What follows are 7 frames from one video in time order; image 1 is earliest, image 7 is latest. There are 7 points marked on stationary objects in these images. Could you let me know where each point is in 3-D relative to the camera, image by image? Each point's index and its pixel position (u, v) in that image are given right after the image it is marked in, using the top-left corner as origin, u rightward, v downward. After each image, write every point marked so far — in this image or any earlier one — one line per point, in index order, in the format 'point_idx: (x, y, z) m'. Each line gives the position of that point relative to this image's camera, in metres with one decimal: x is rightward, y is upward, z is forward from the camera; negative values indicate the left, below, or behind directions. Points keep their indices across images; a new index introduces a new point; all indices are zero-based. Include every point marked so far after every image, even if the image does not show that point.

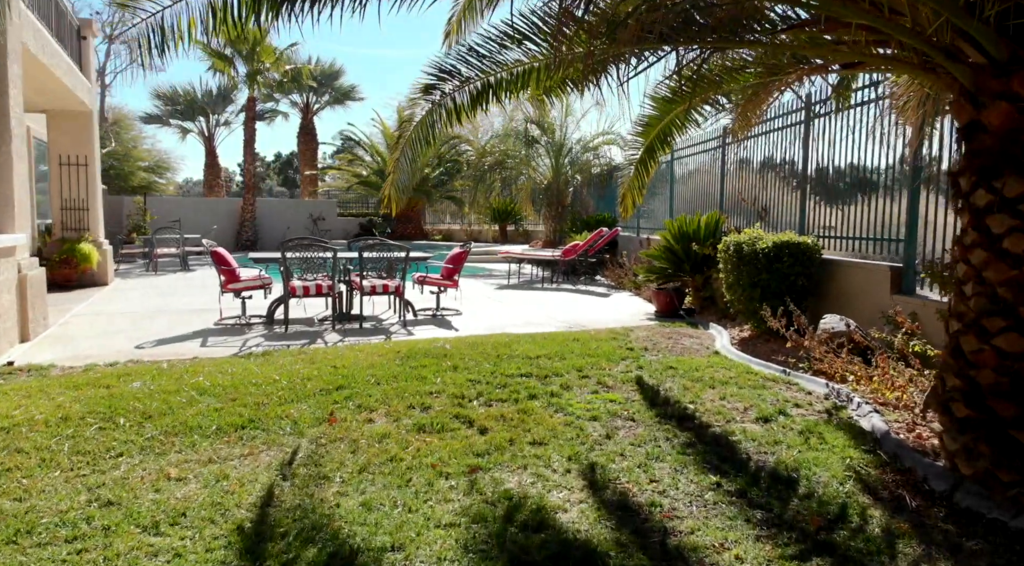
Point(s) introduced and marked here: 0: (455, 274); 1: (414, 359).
0: (-0.8, +0.1, +9.6) m
1: (-0.9, -0.7, +6.0) m
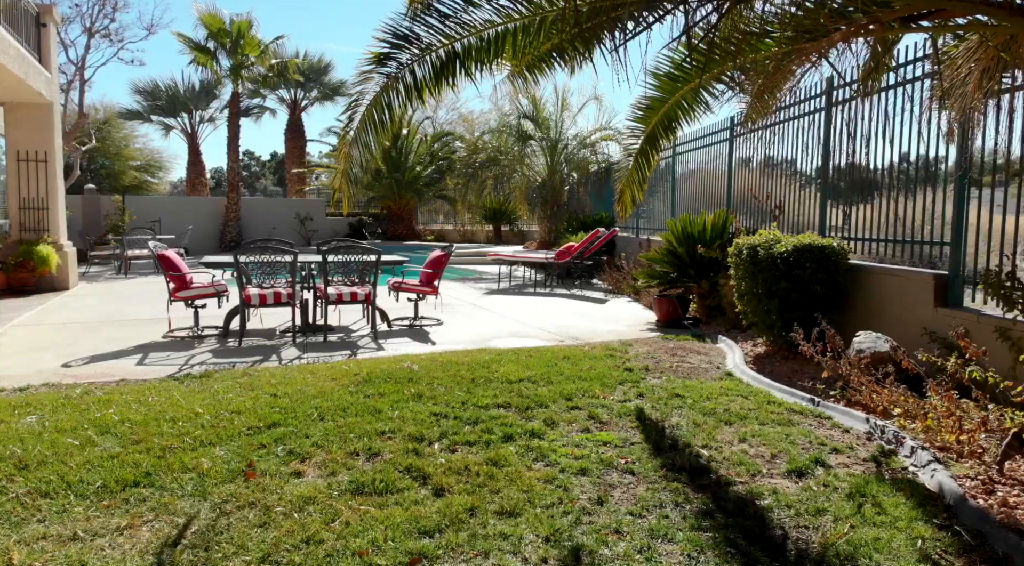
0: (-1.0, +0.1, +8.7) m
1: (-1.1, -0.8, +5.1) m
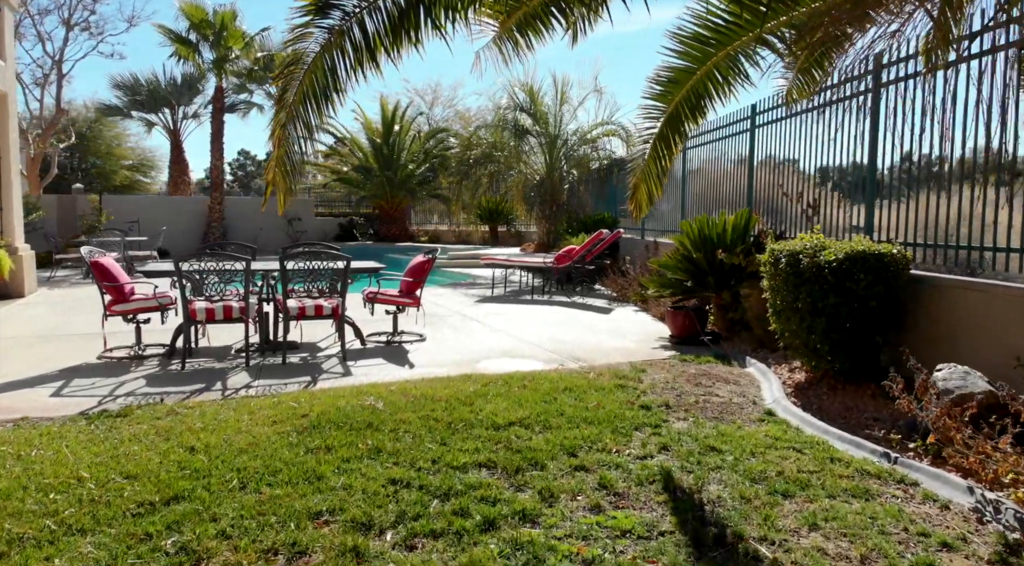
0: (-1.1, -0.1, +7.6) m
1: (-1.1, -0.9, +4.0) m
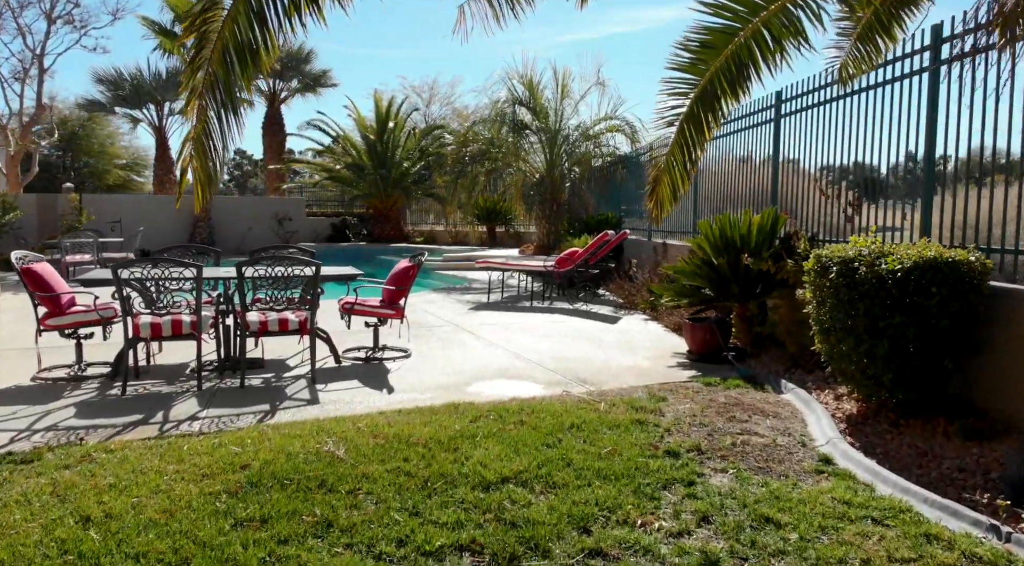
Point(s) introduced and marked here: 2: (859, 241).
0: (-1.1, -0.1, +6.7) m
1: (-1.2, -1.0, +3.1) m
2: (+2.3, +0.3, +4.5) m
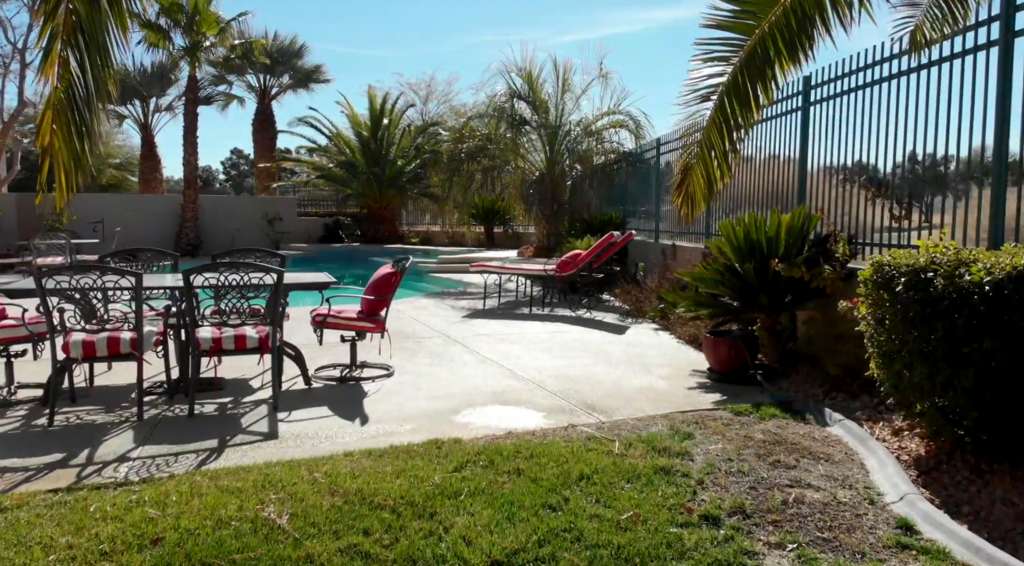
0: (-1.2, -0.2, +5.9) m
1: (-1.2, -1.1, +2.3) m
2: (+2.3, +0.2, +3.7) m
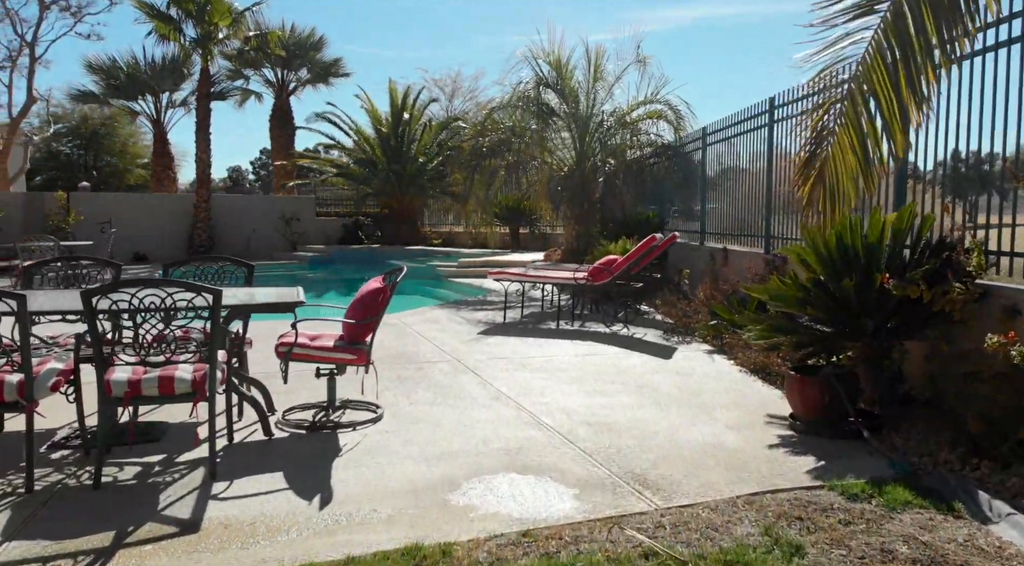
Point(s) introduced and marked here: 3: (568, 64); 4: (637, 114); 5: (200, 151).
0: (-1.0, -0.3, +4.7) m
1: (-1.2, -1.2, +1.0) m
2: (+2.4, +0.1, +2.3) m
3: (+1.2, +4.6, +14.1) m
4: (+2.6, +3.6, +14.0) m
5: (-9.3, +3.9, +19.9) m
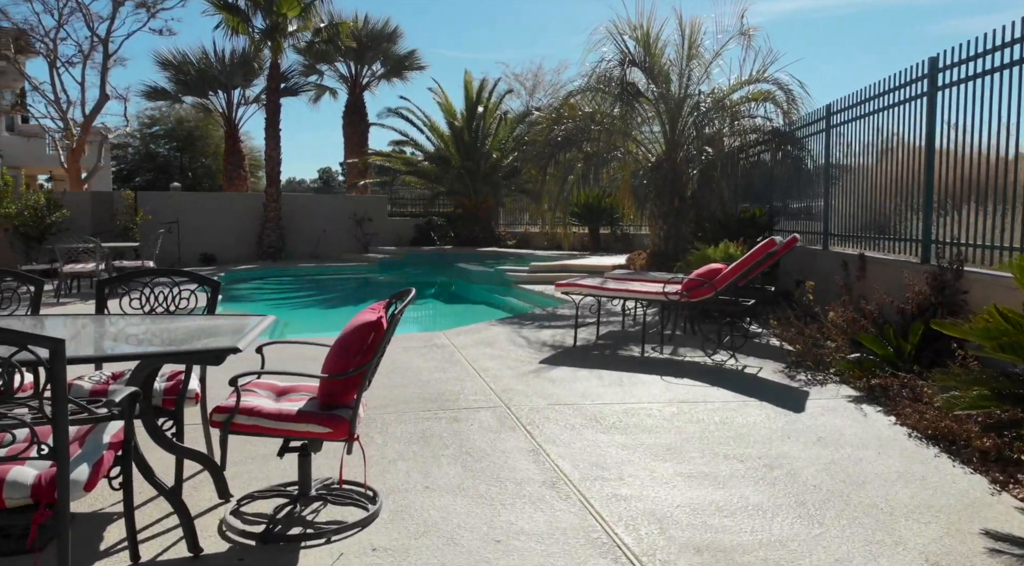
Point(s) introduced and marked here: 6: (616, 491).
0: (-0.7, -0.5, +3.2) m
1: (-1.4, -1.3, -0.4) m
2: (+2.4, -0.1, +0.4) m
3: (+2.7, +4.4, +12.3) m
4: (+4.1, +3.4, +12.0) m
5: (-7.0, +3.9, +19.3) m
6: (+0.5, -1.0, +3.3) m
